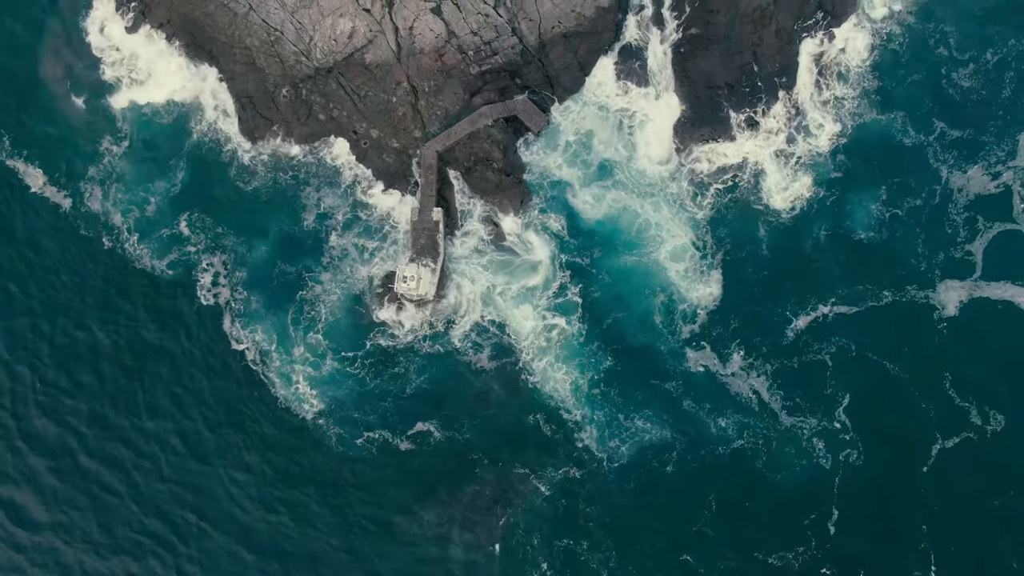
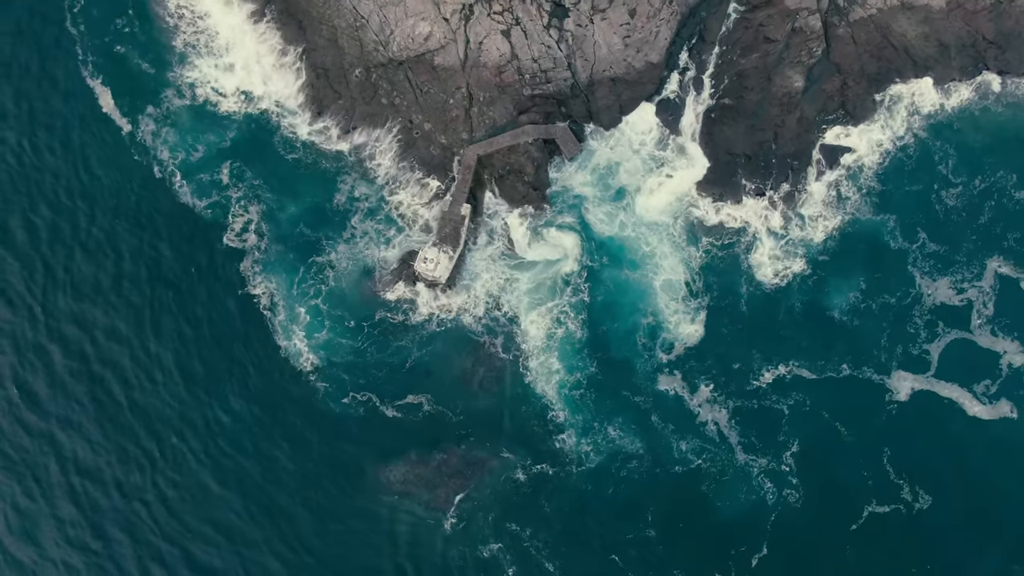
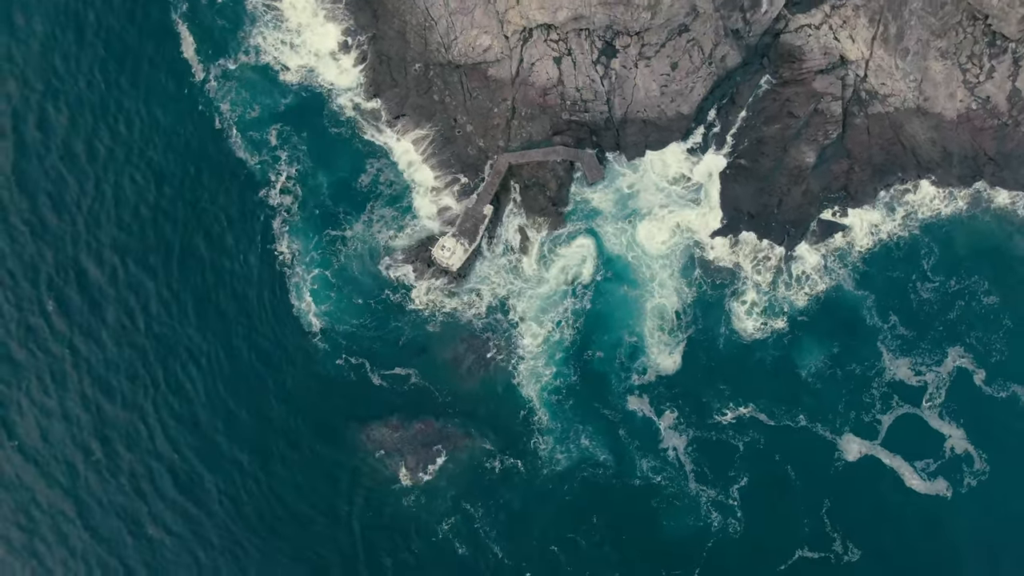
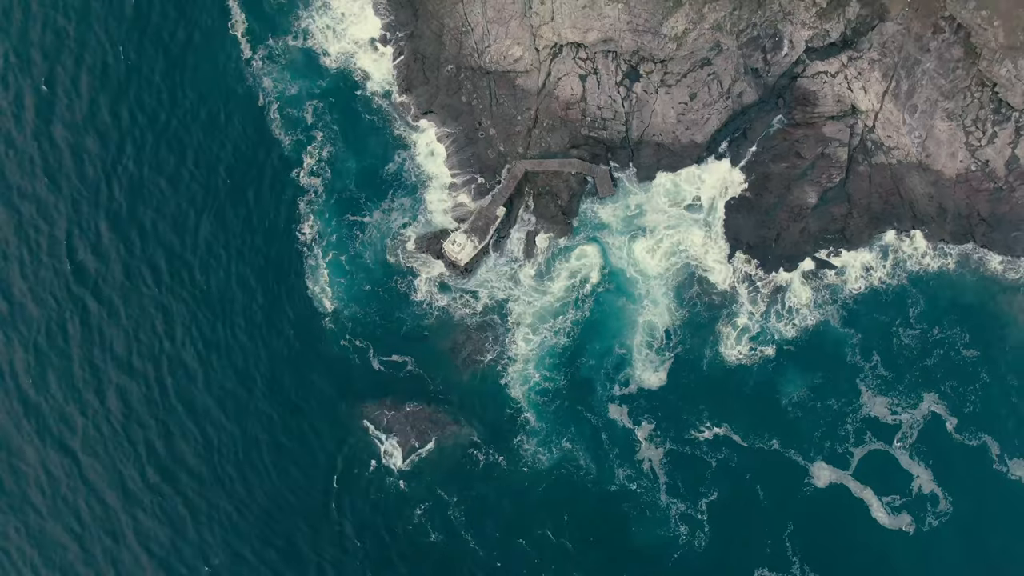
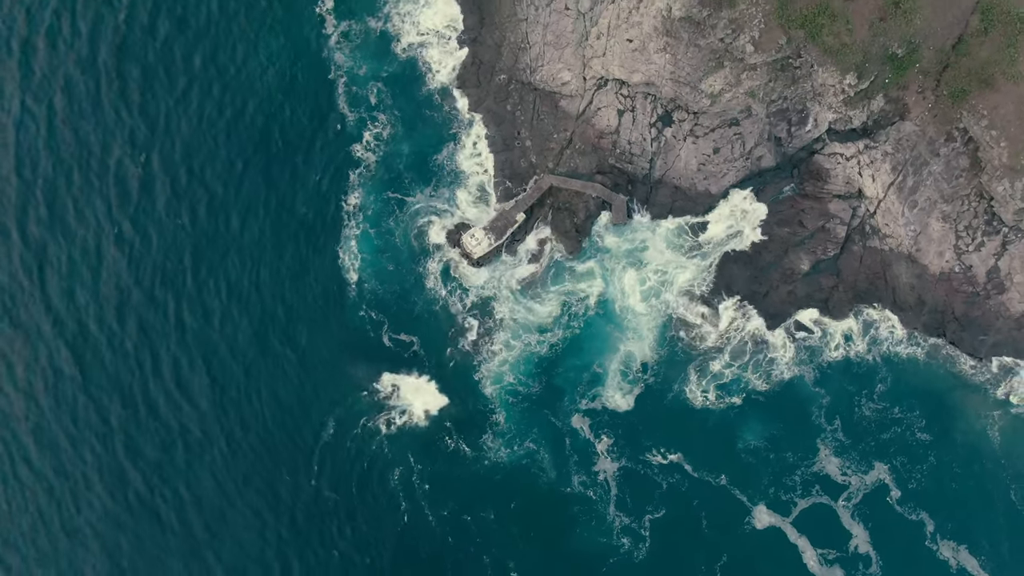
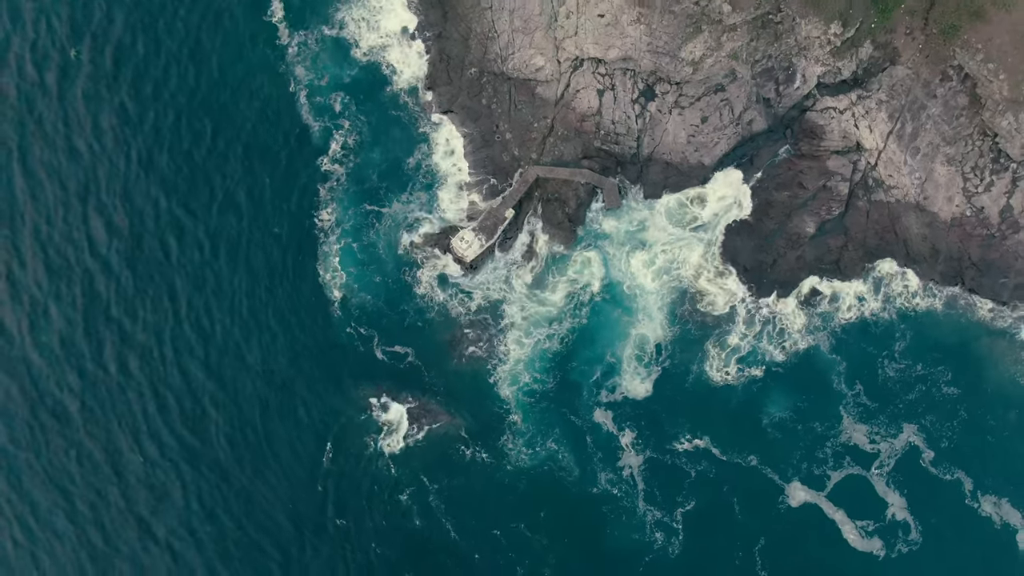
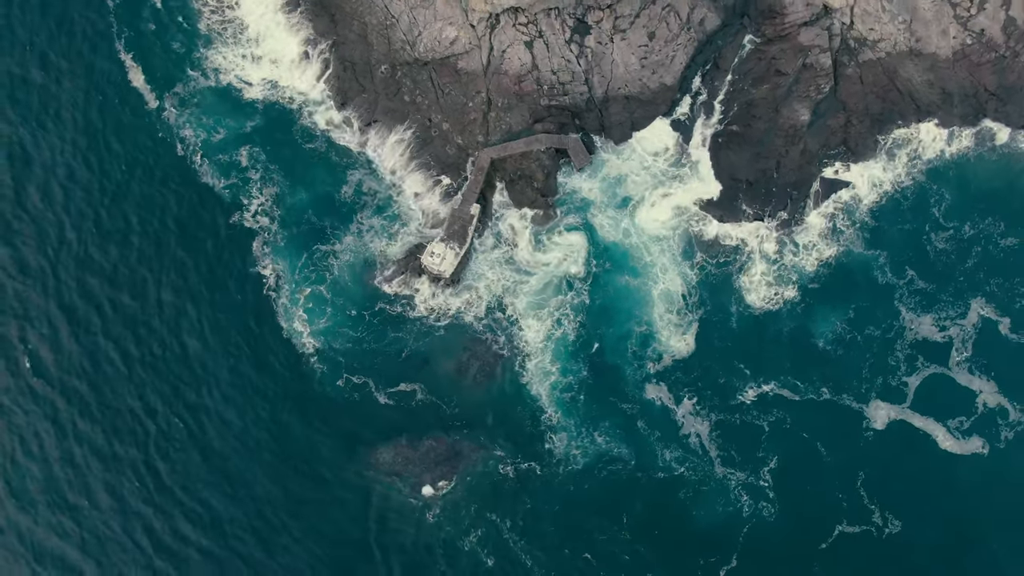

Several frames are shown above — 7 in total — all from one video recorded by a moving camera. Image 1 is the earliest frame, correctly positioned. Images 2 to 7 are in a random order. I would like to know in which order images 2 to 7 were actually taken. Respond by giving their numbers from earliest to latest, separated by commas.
2, 7, 3, 4, 6, 5
